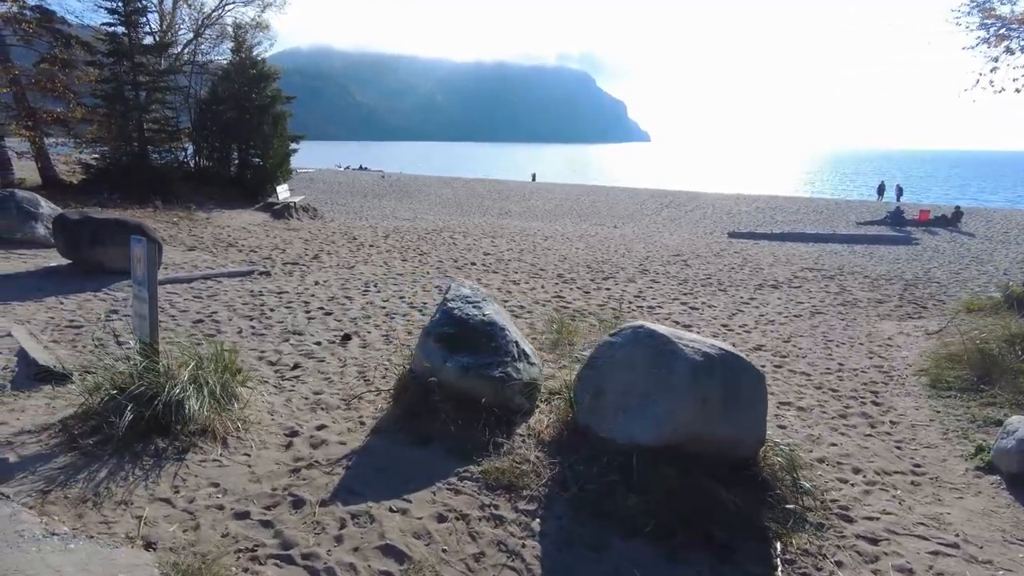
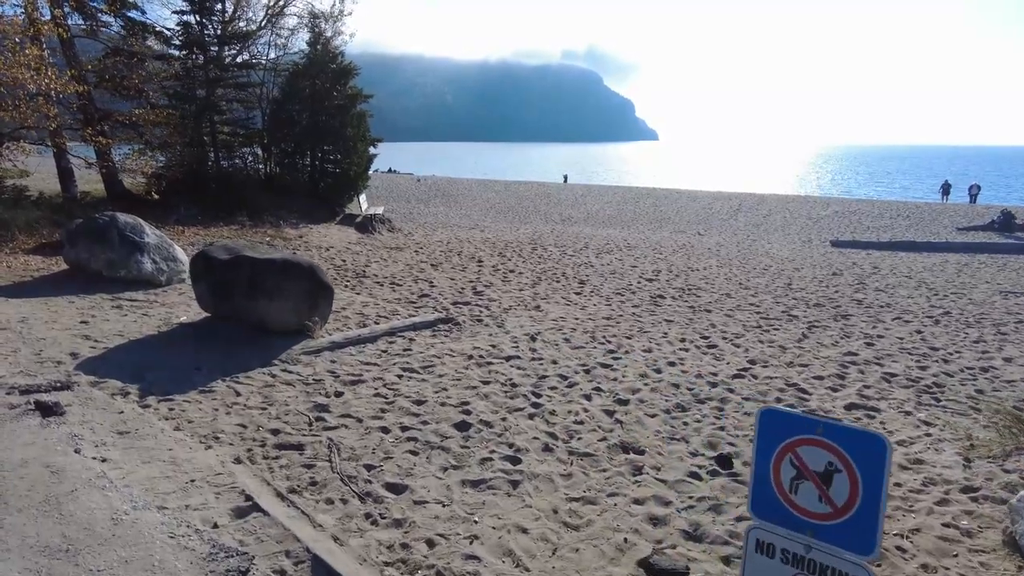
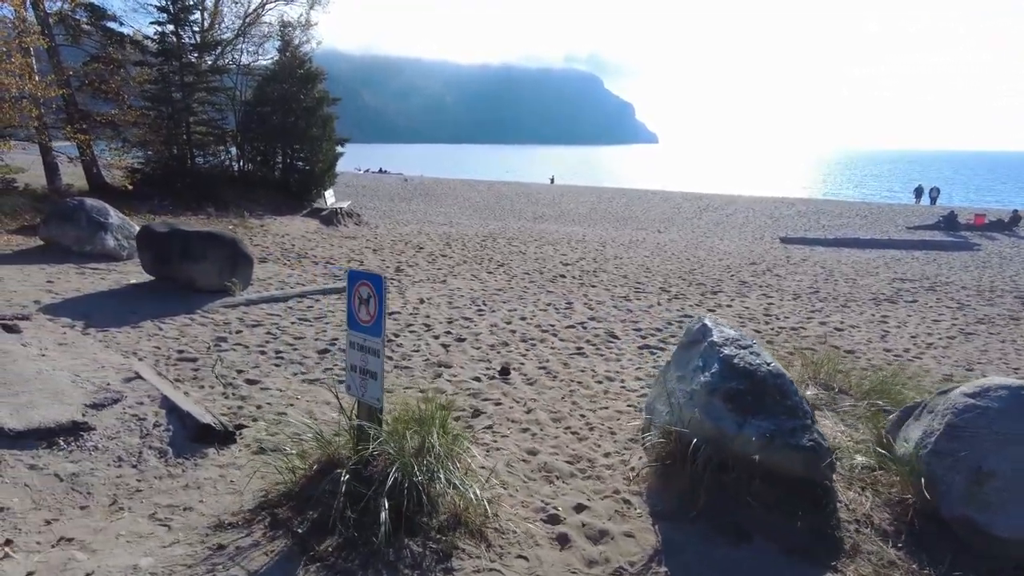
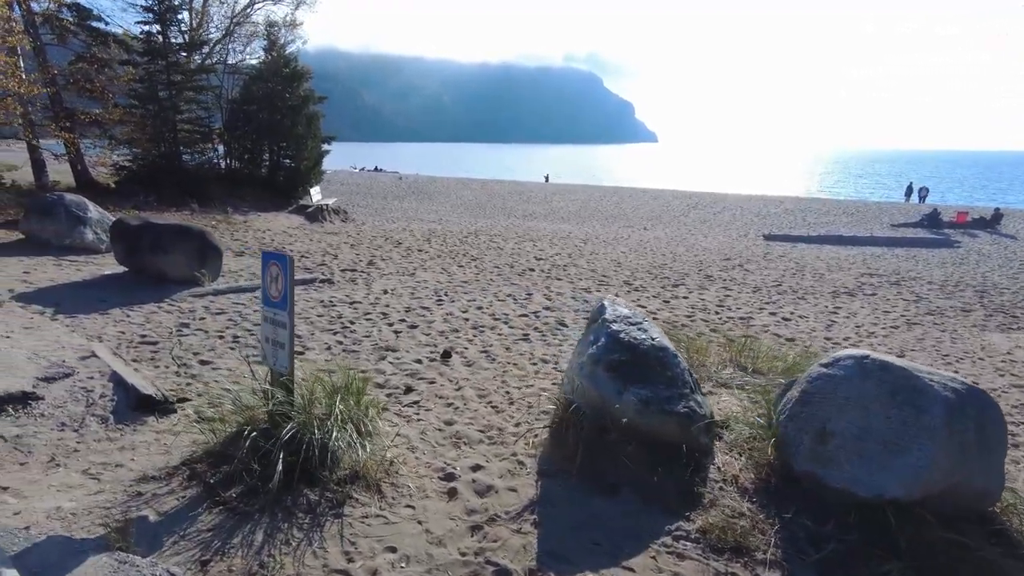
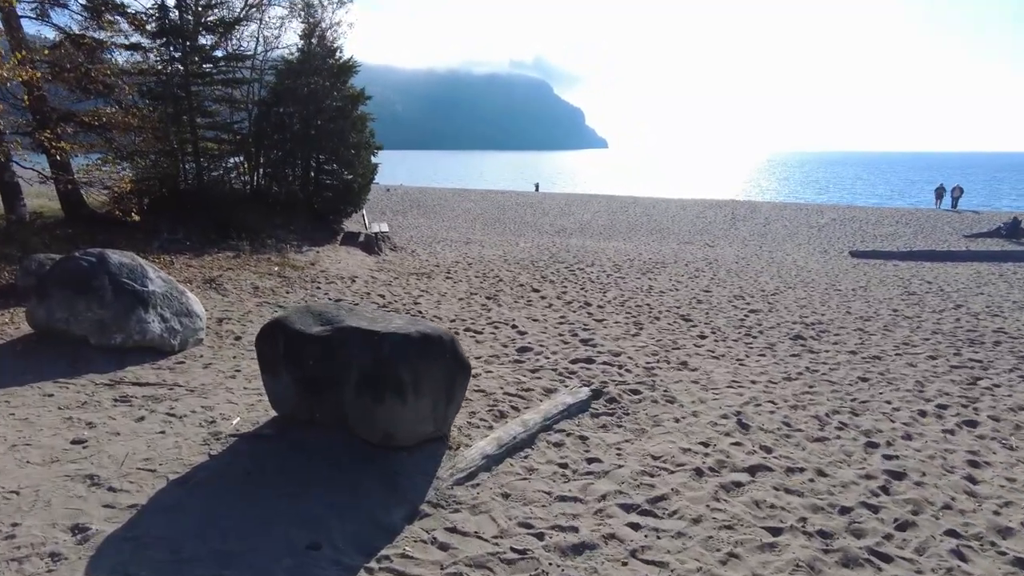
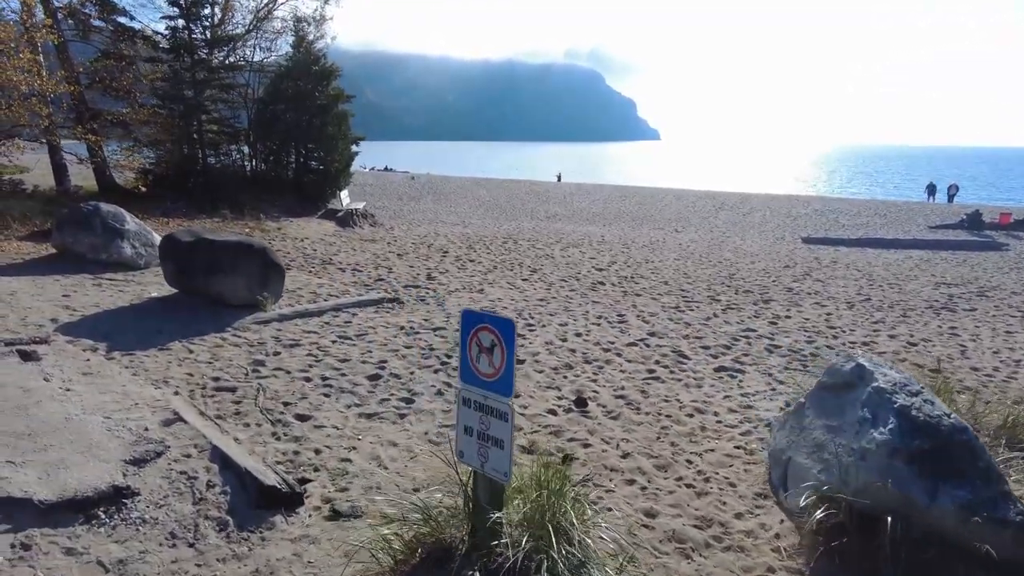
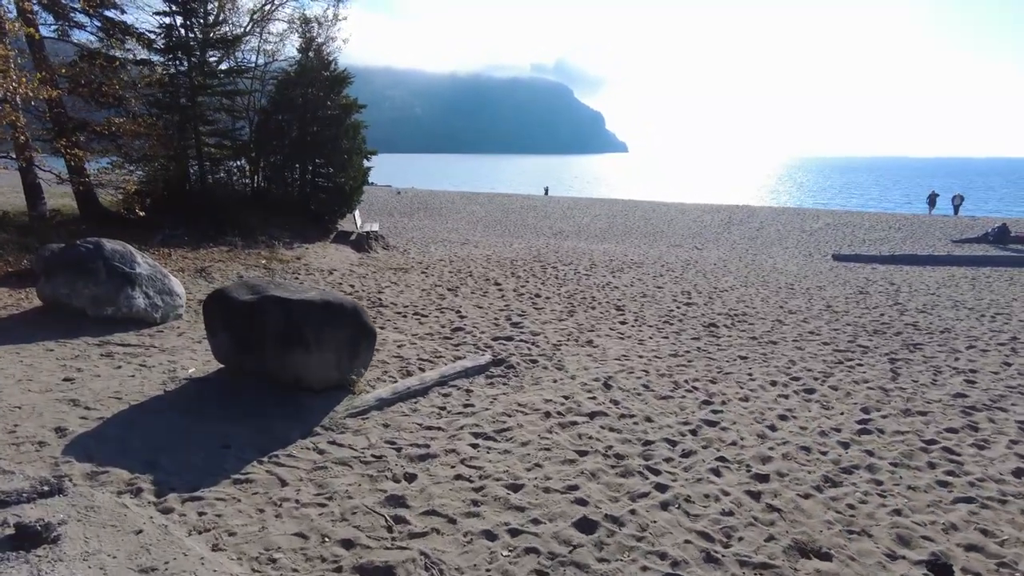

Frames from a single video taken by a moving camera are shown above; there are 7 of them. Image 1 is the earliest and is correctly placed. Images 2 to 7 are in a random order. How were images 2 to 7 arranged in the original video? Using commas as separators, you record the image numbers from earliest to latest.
4, 3, 6, 2, 7, 5
